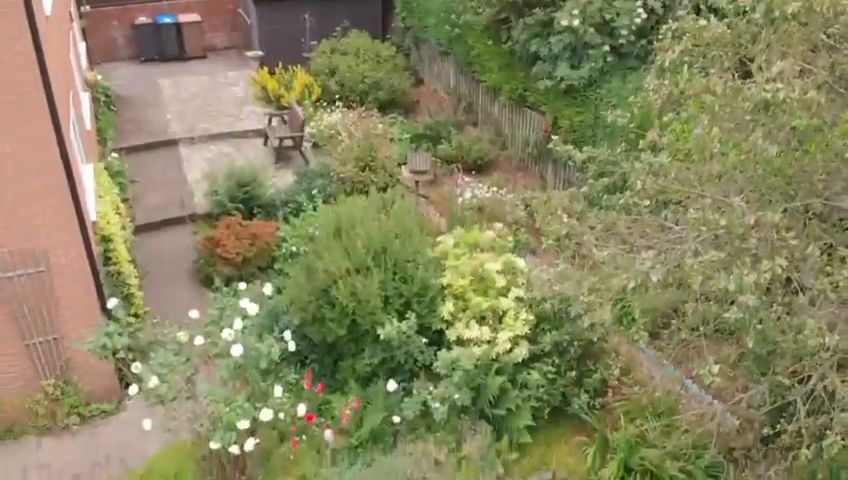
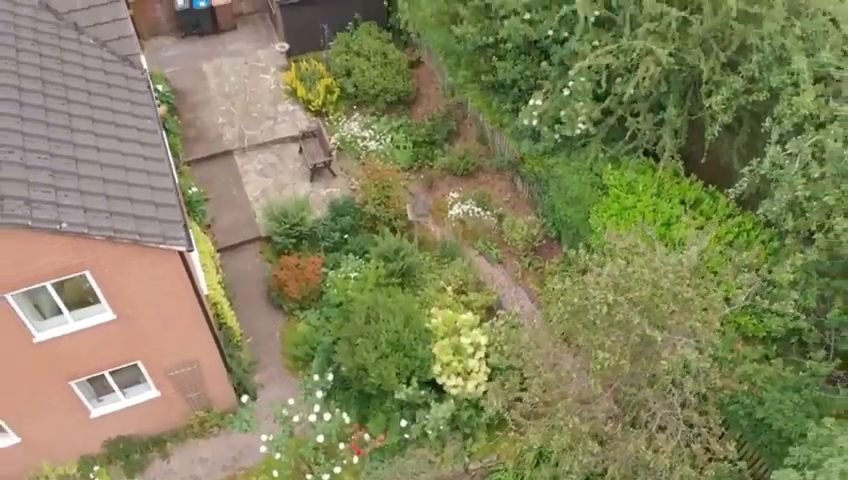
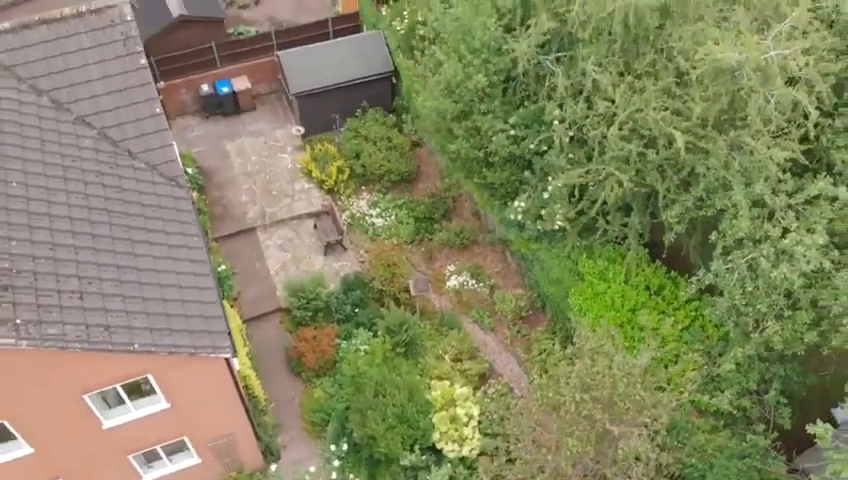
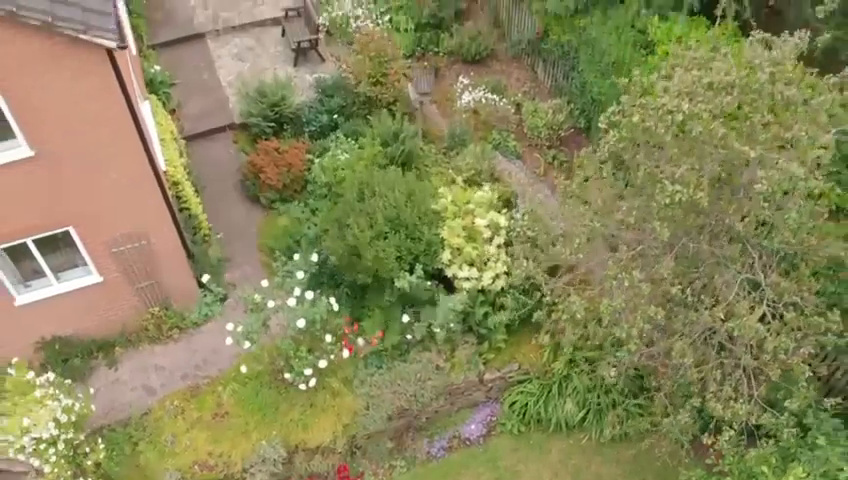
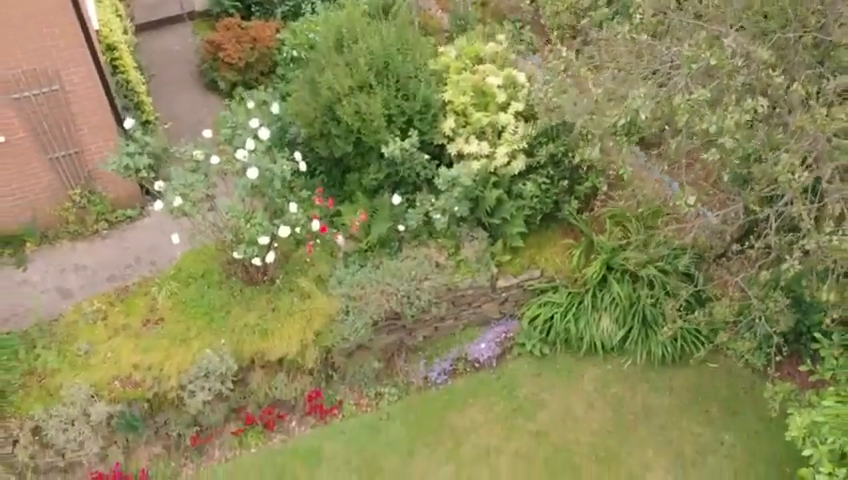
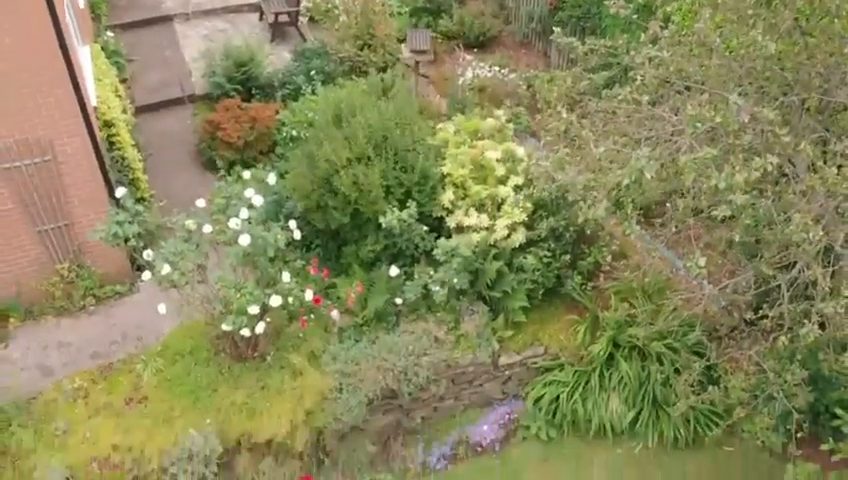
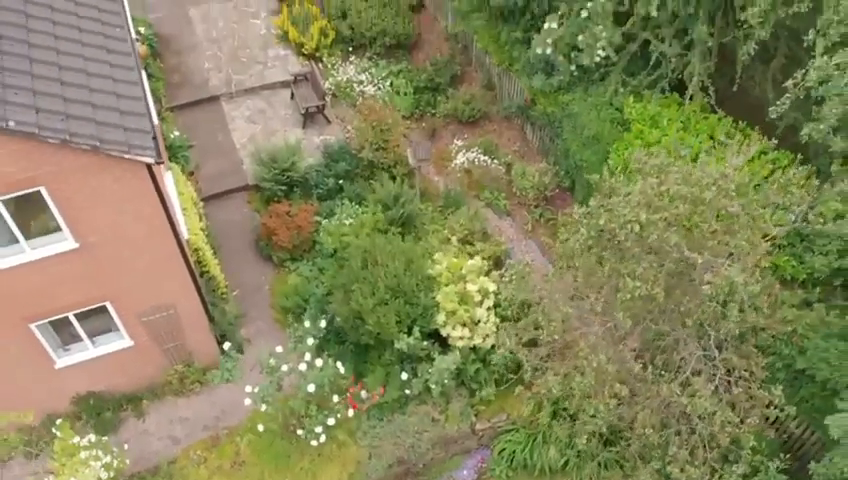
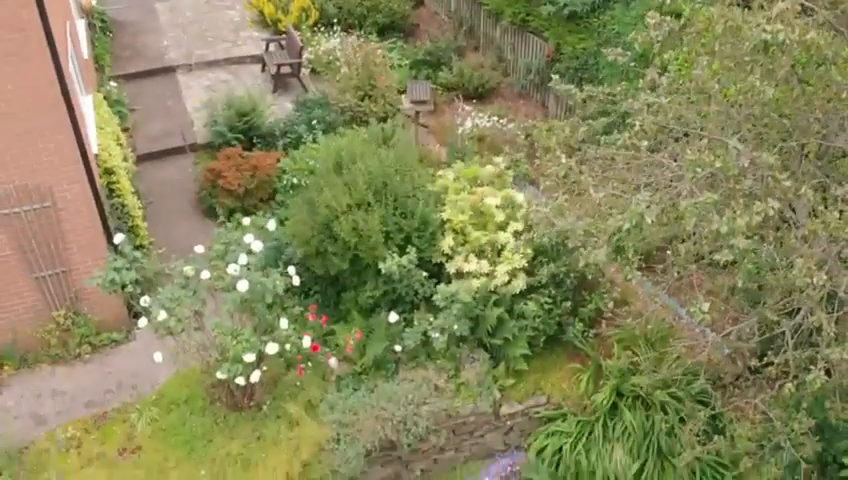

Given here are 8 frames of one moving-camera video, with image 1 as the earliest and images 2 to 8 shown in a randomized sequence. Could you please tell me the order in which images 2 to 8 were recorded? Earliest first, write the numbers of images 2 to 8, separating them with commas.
8, 6, 5, 4, 7, 2, 3
